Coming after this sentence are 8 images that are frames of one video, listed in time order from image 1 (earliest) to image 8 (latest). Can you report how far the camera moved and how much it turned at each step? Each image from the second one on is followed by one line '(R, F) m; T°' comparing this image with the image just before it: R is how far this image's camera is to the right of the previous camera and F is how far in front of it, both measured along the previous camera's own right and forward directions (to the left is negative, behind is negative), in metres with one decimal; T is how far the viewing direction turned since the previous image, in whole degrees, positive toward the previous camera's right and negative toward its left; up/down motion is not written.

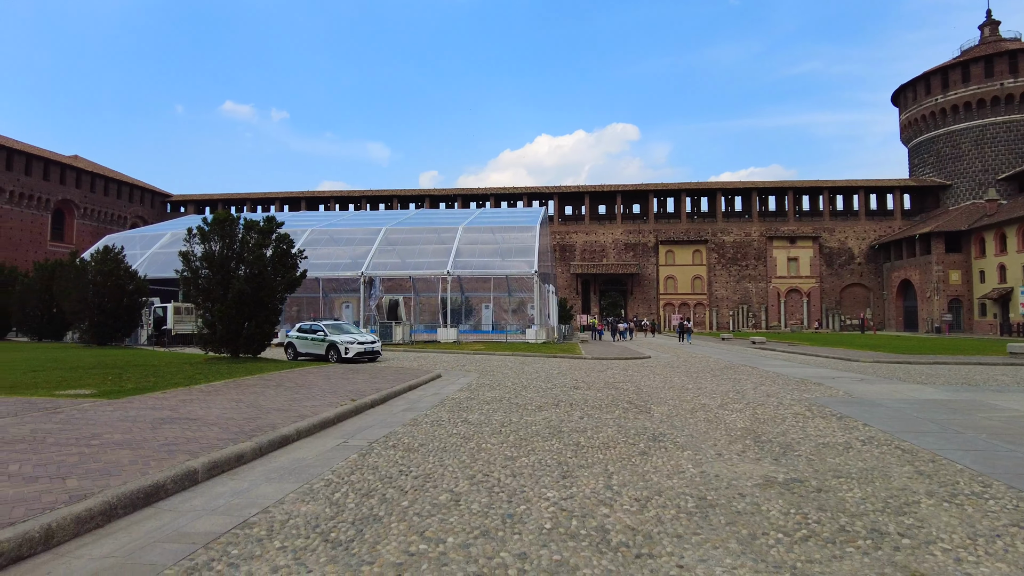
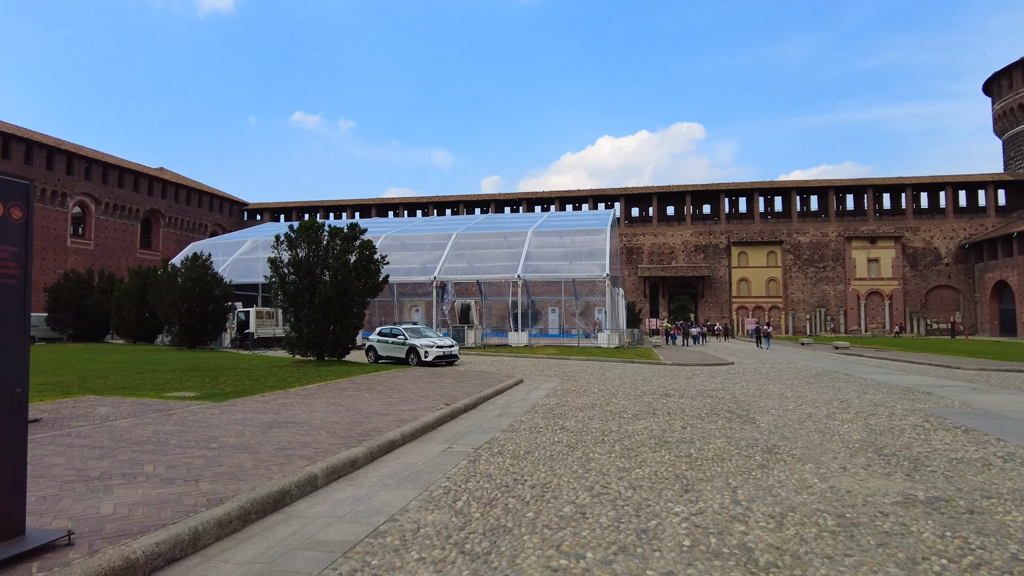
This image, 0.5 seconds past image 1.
(-0.6, +0.1) m; -5°
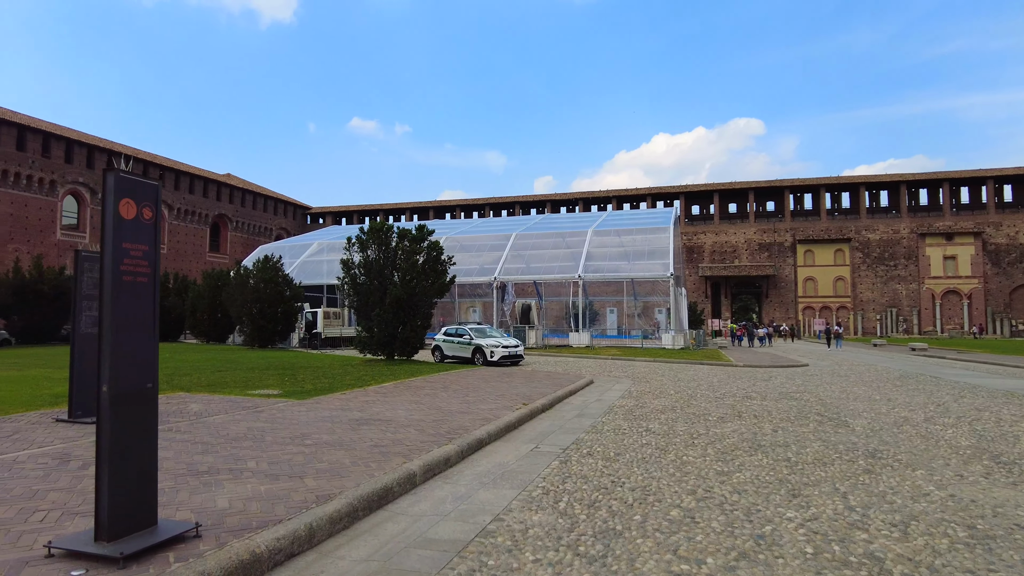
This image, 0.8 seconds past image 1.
(-0.4, +0.1) m; -5°
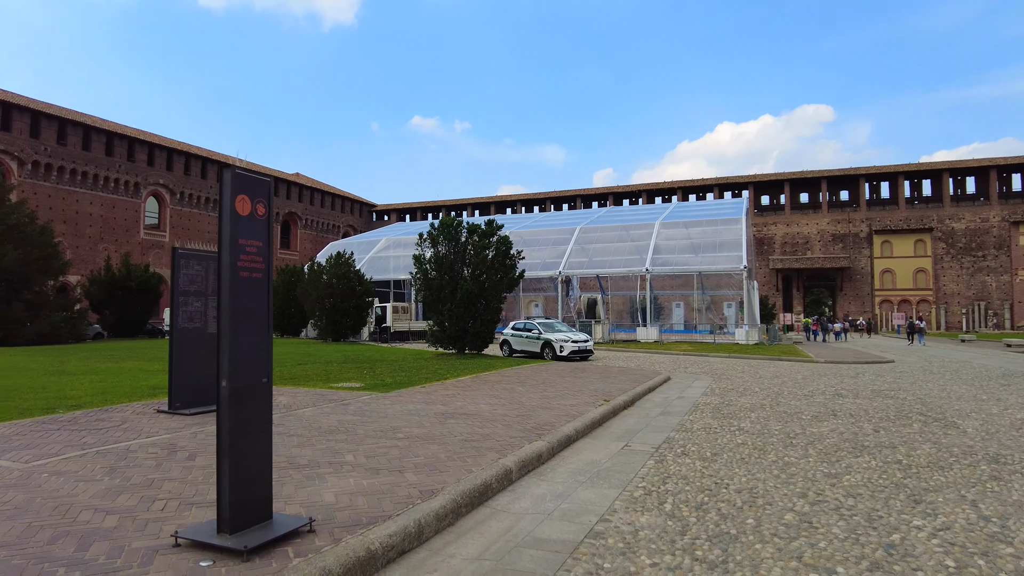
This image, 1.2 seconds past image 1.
(-0.4, +0.1) m; -5°
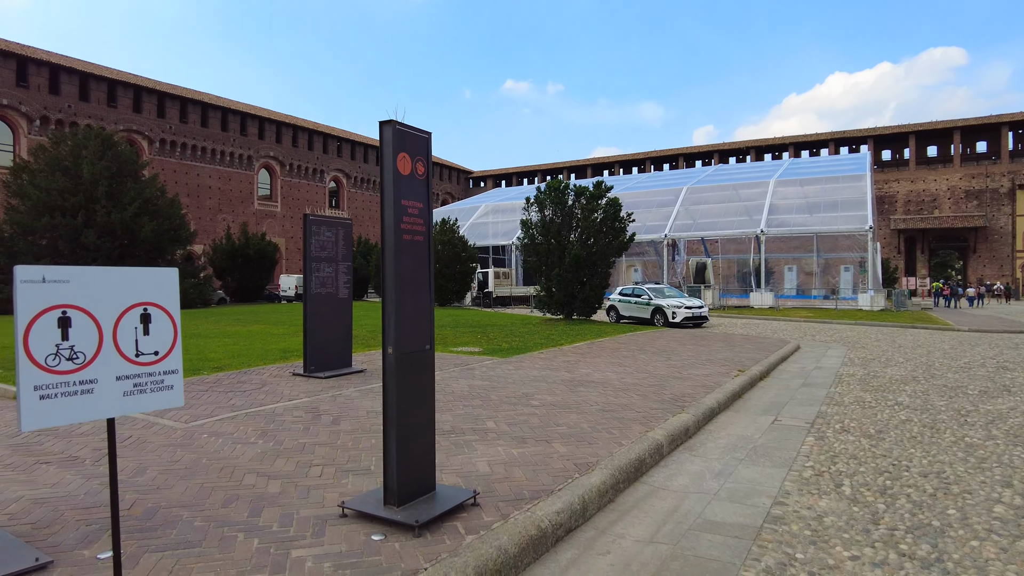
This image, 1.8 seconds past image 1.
(-0.5, +0.3) m; -8°
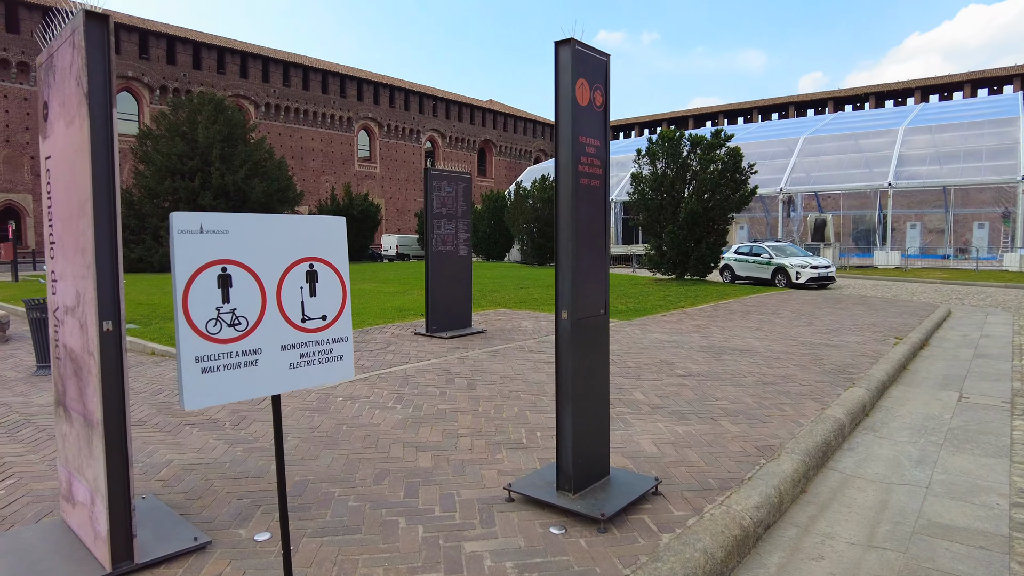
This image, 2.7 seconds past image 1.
(-0.5, +0.6) m; -8°
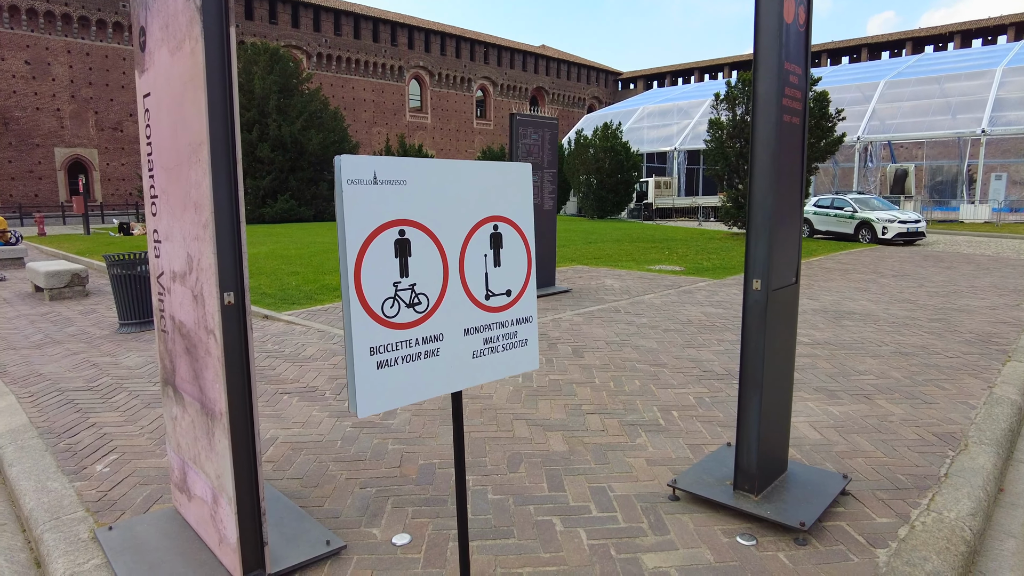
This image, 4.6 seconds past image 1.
(-0.5, +0.5) m; -4°
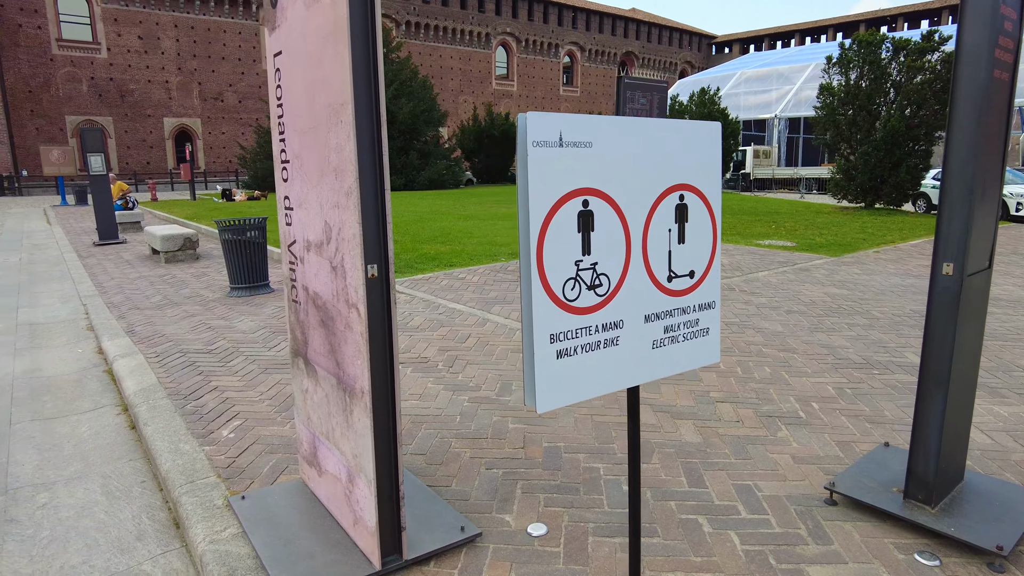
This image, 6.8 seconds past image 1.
(-0.3, +0.2) m; -7°
